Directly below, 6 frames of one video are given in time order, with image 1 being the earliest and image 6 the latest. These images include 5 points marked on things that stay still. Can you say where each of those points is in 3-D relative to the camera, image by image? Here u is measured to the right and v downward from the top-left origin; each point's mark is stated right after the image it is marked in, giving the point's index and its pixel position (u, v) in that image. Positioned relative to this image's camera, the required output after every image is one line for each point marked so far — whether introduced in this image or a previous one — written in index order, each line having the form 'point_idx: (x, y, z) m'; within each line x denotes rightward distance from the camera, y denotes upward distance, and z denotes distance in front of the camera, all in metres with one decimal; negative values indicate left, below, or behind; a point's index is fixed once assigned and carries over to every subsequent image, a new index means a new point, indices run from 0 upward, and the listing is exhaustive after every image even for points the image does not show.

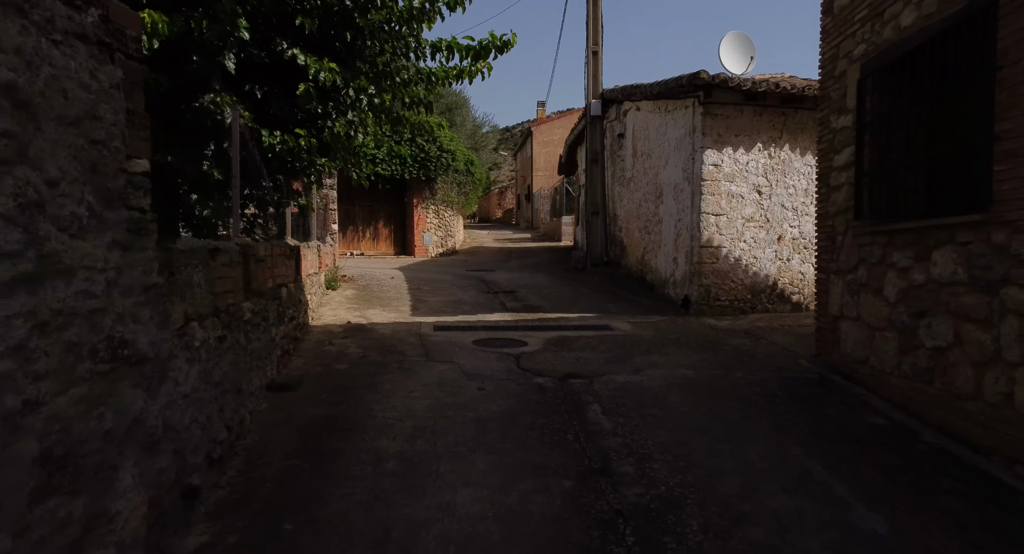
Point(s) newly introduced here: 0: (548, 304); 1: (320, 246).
0: (+0.5, -0.4, +9.3) m
1: (-2.6, +0.4, +9.2) m
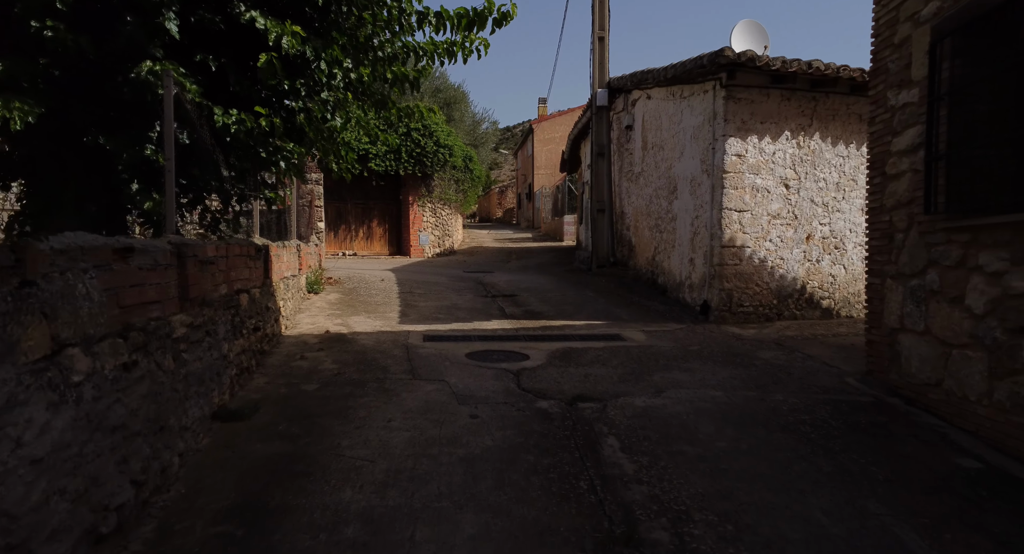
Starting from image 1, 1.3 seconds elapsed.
0: (+0.5, -0.4, +8.5) m
1: (-2.6, +0.4, +8.4) m
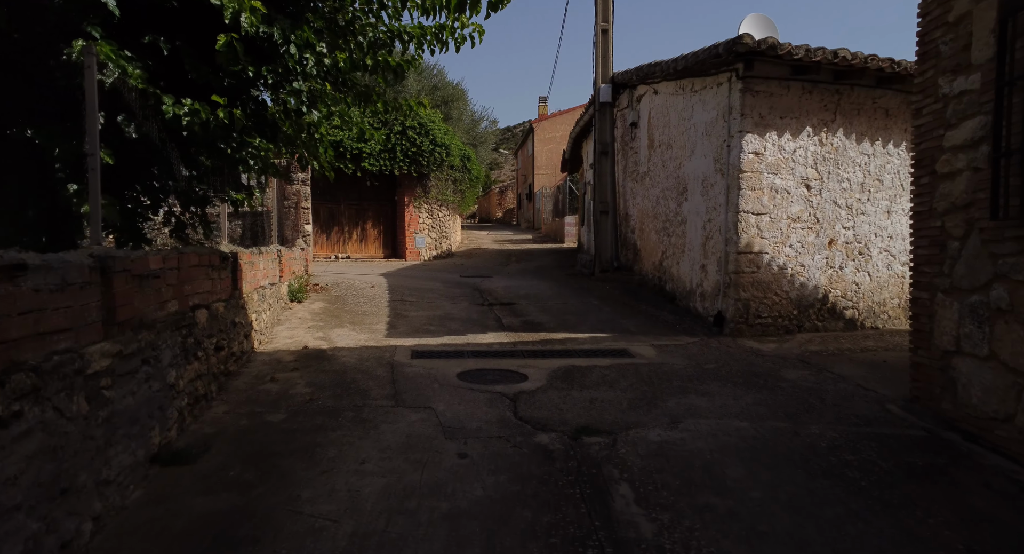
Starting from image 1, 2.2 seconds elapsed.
0: (+0.5, -0.5, +7.8) m
1: (-2.7, +0.3, +7.7) m
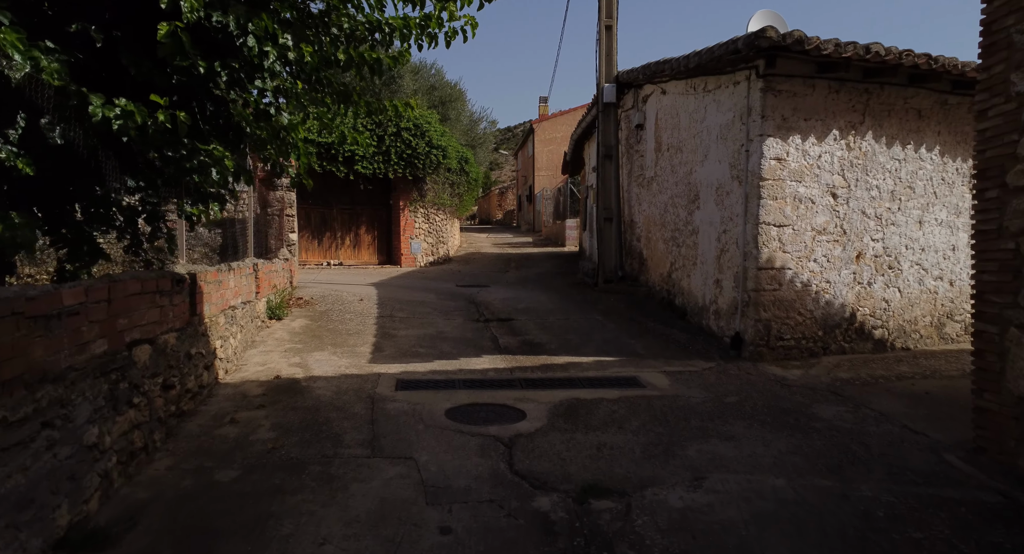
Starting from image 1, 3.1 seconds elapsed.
0: (+0.4, -0.7, +7.2) m
1: (-2.7, +0.1, +7.1) m
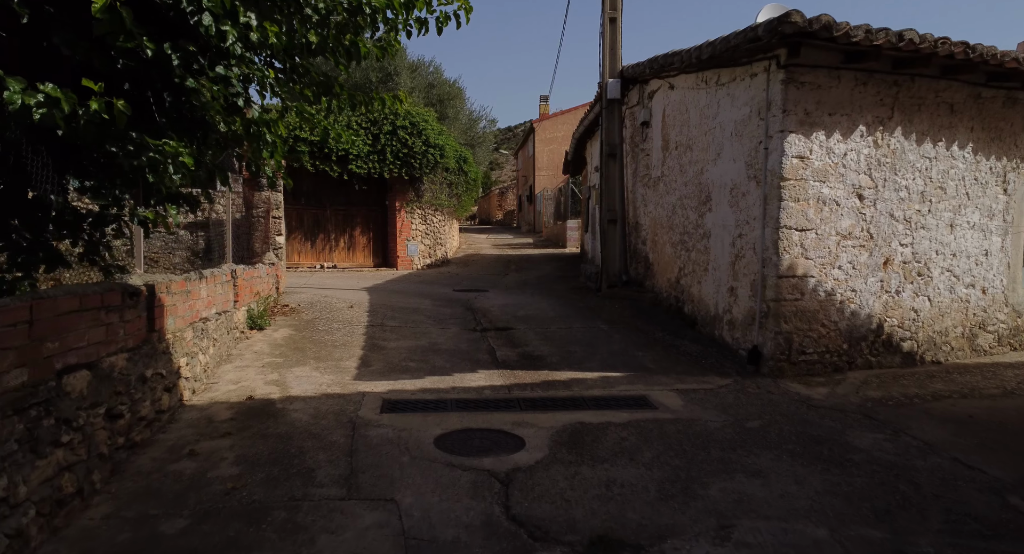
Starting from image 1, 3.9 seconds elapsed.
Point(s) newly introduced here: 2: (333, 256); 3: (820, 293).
0: (+0.4, -0.7, +6.7) m
1: (-2.7, +0.1, +6.6) m
2: (-3.9, +0.4, +14.4) m
3: (+2.7, -0.1, +5.8) m
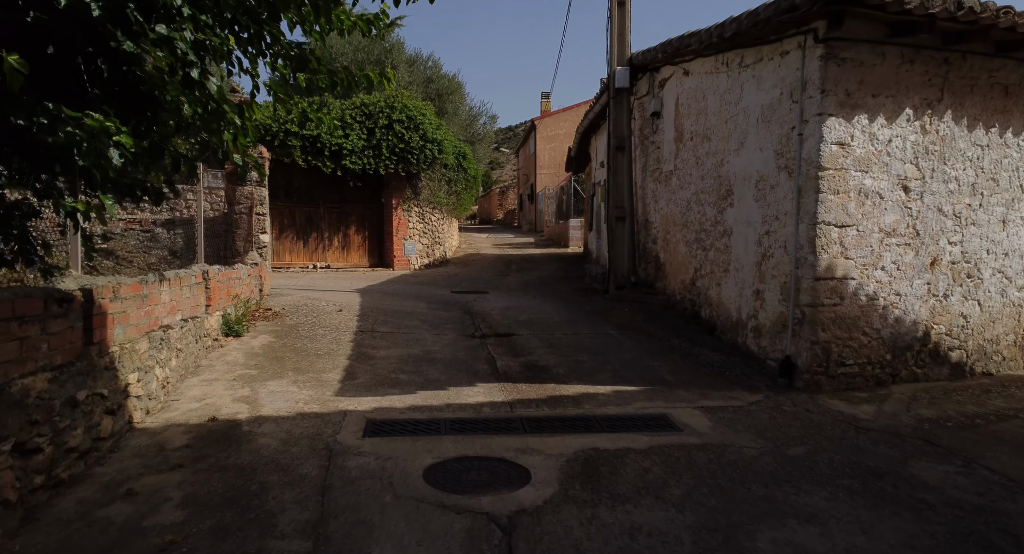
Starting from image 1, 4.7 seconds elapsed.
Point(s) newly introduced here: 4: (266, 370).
0: (+0.4, -0.7, +6.0) m
1: (-2.7, +0.1, +5.9) m
2: (-3.8, +0.4, +13.8) m
3: (+2.7, -0.2, +5.2) m
4: (-2.0, -0.7, +5.5) m
